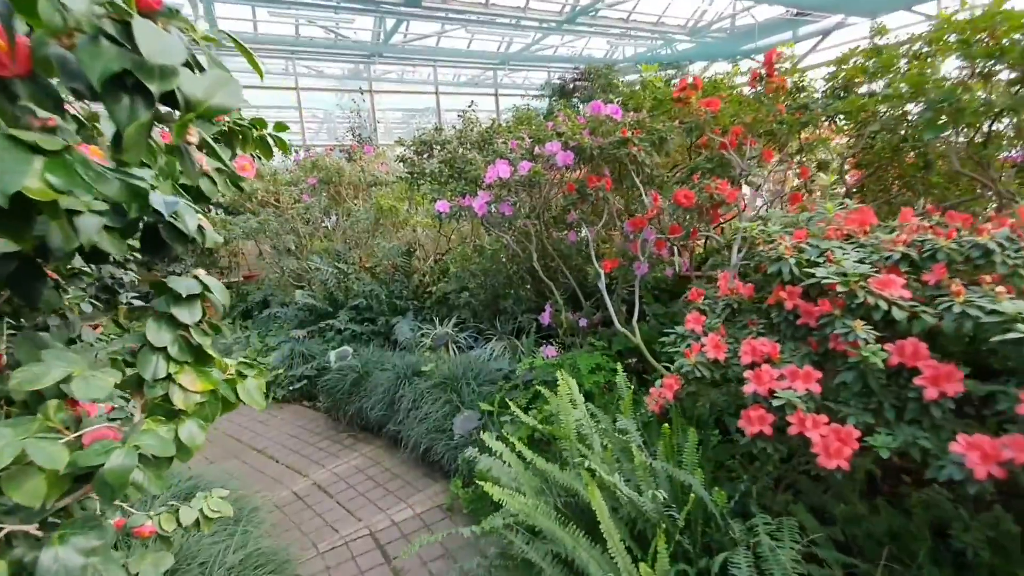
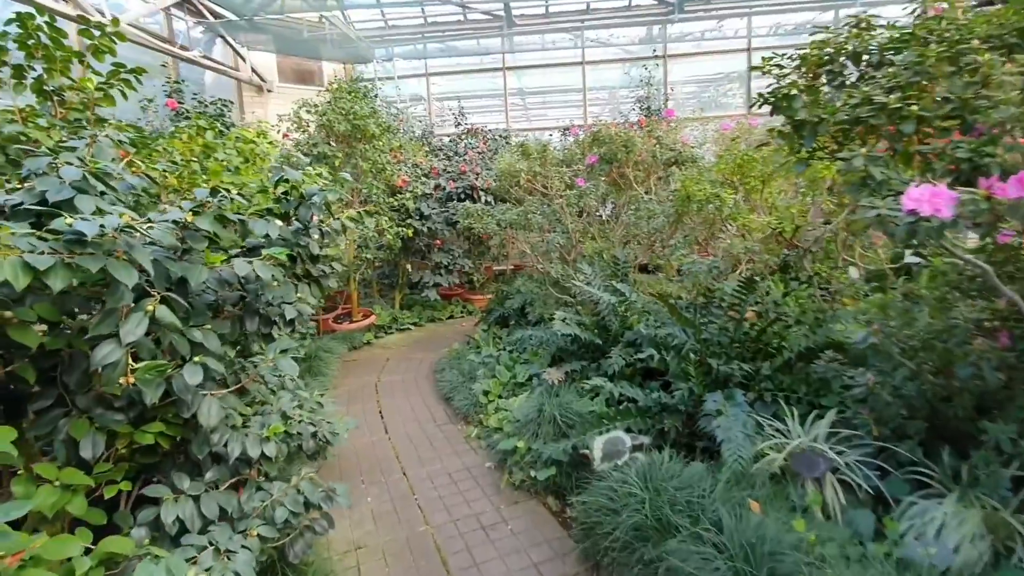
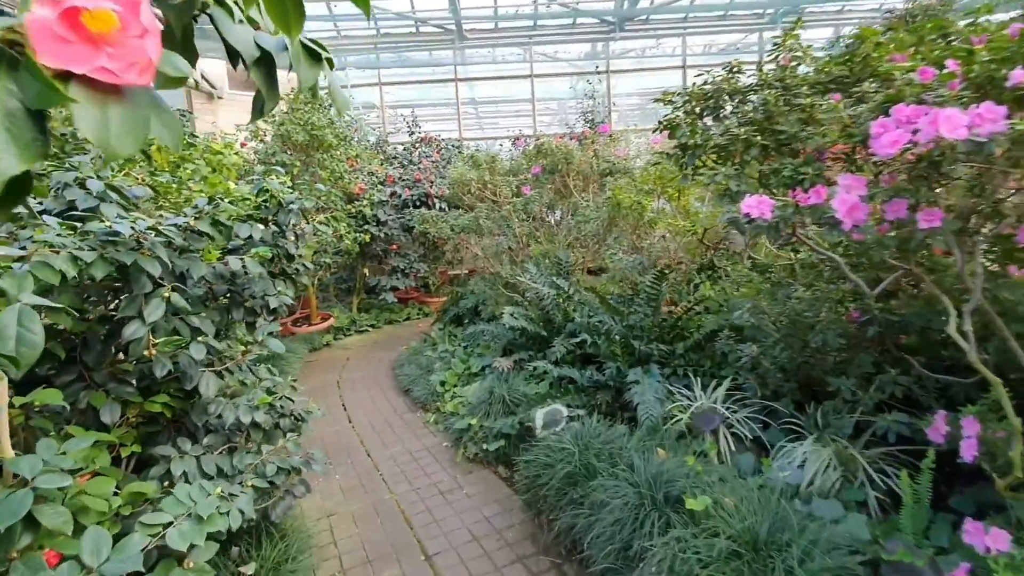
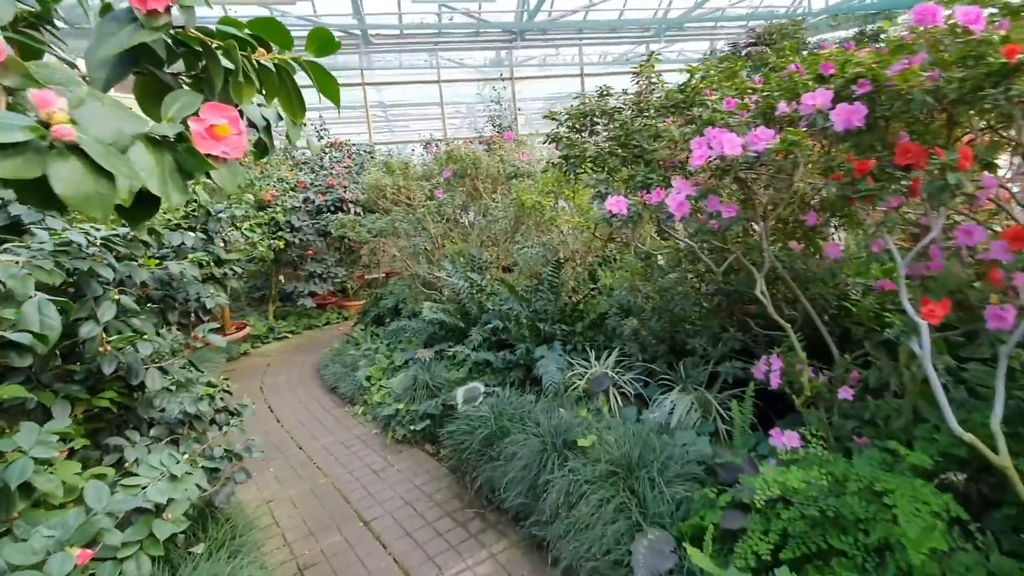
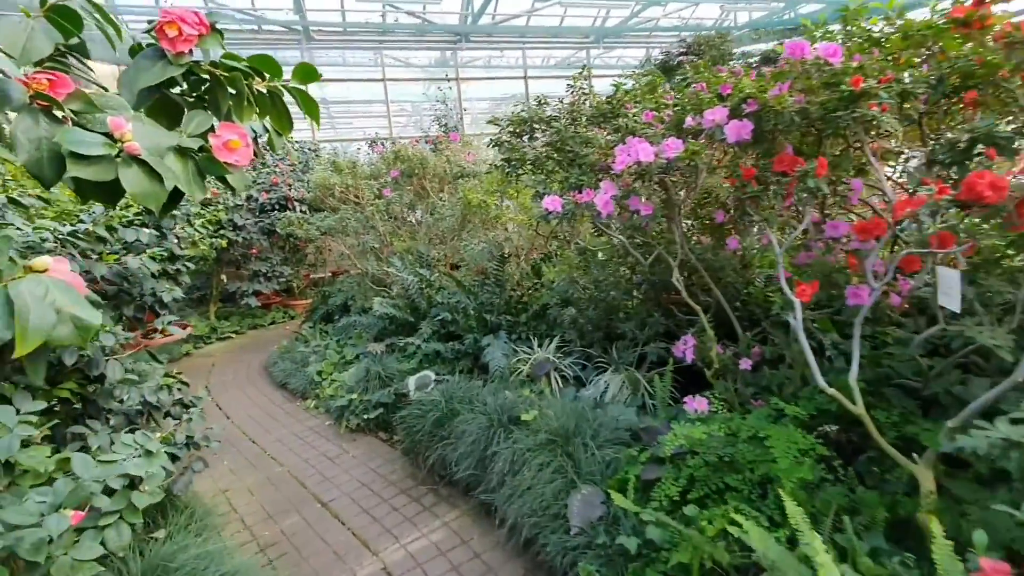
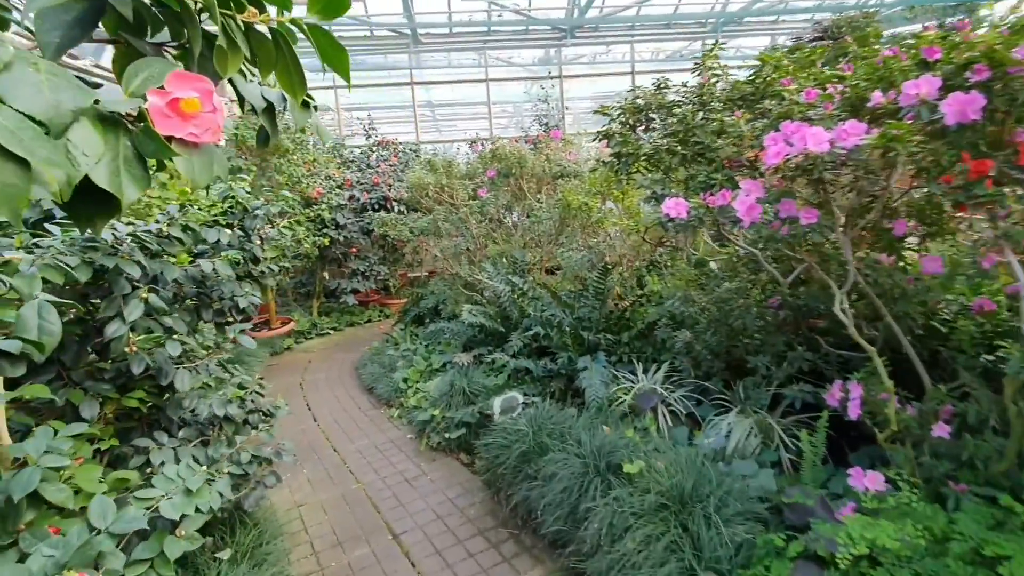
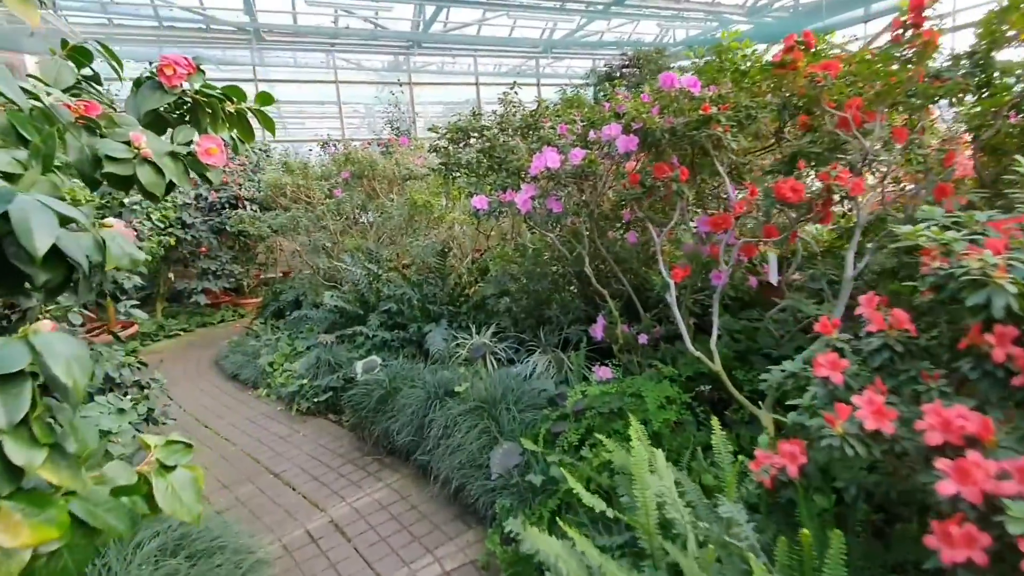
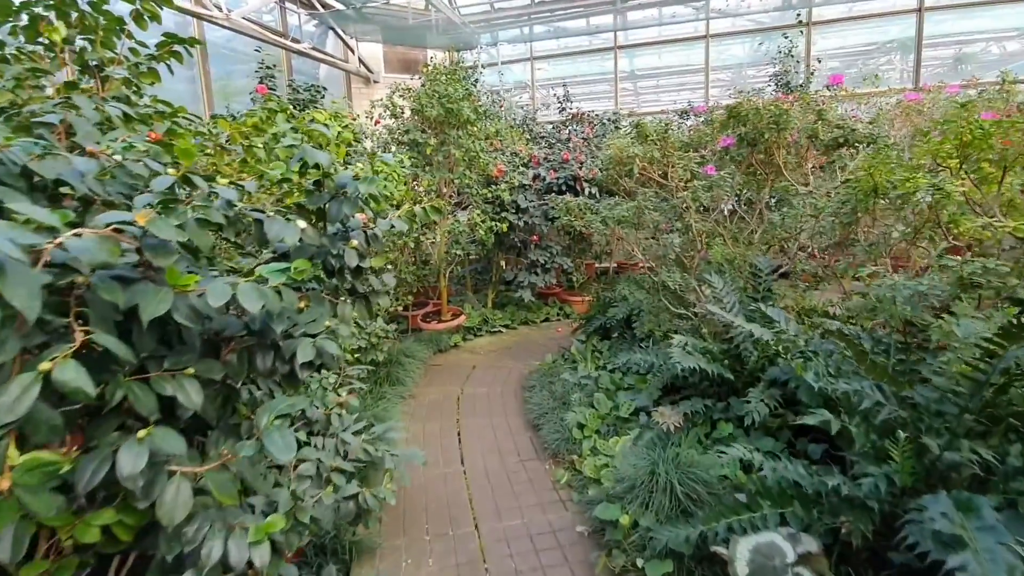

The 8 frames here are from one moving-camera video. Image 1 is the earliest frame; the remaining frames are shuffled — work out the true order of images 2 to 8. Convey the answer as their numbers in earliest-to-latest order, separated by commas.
7, 5, 4, 6, 3, 2, 8
